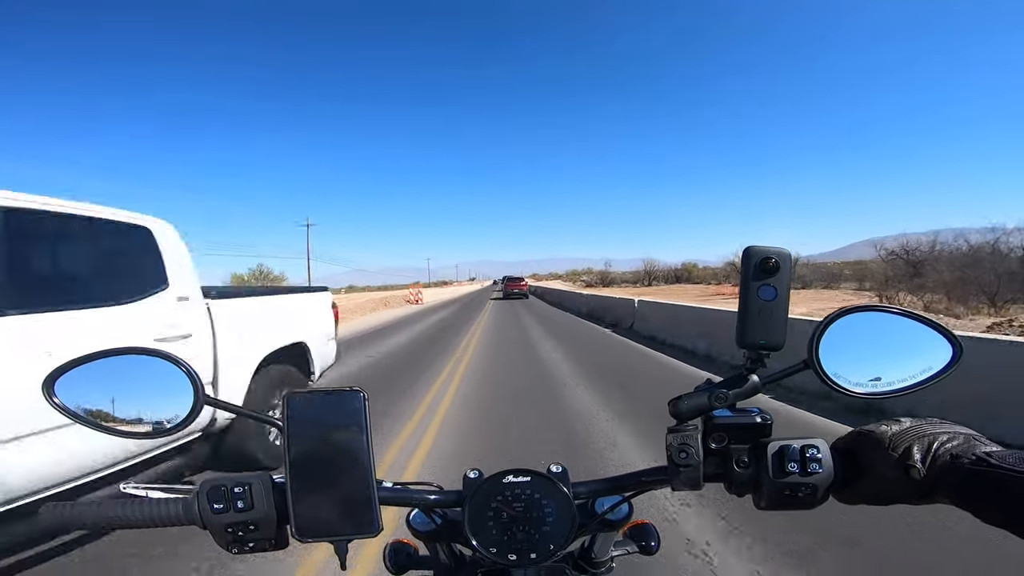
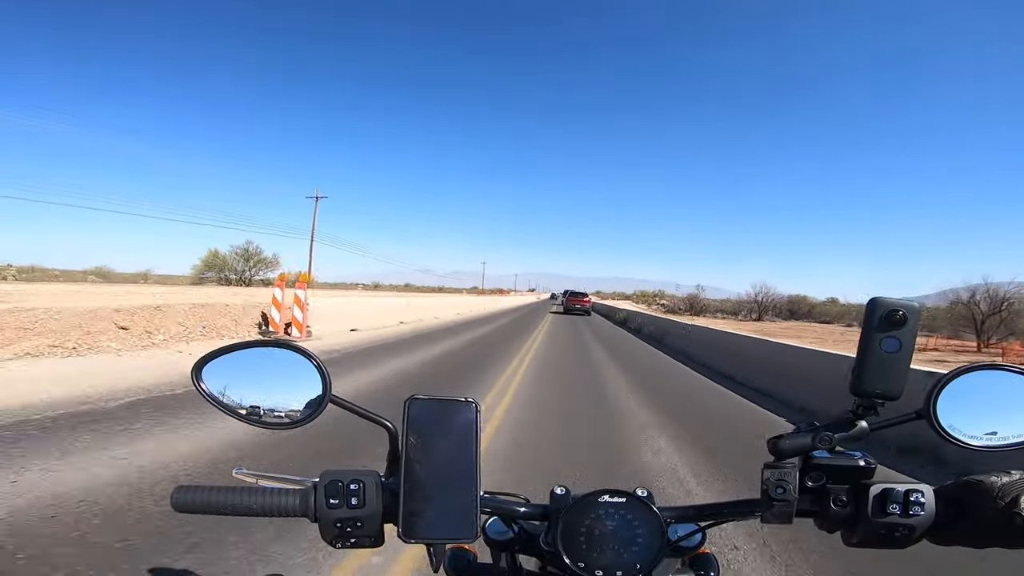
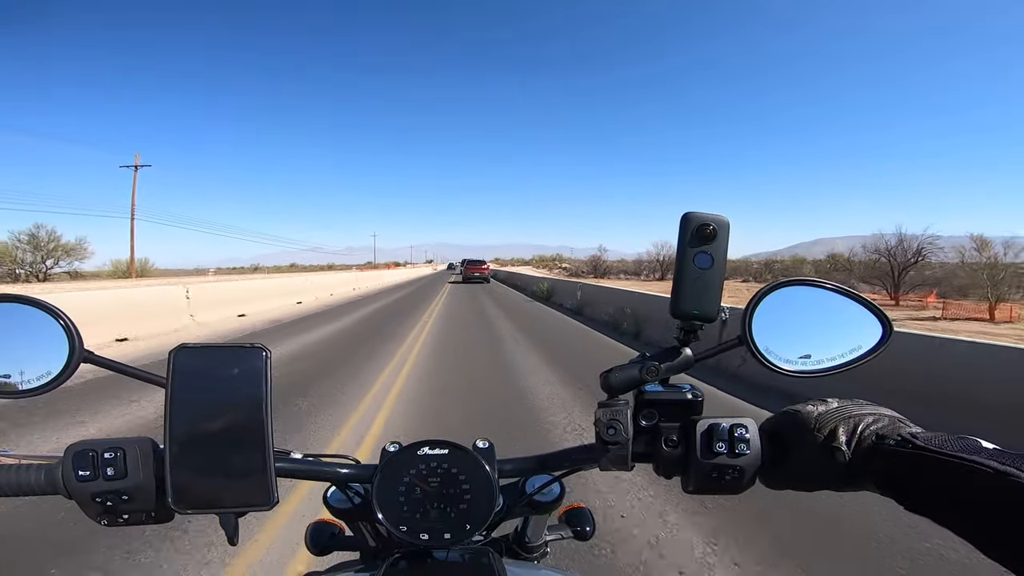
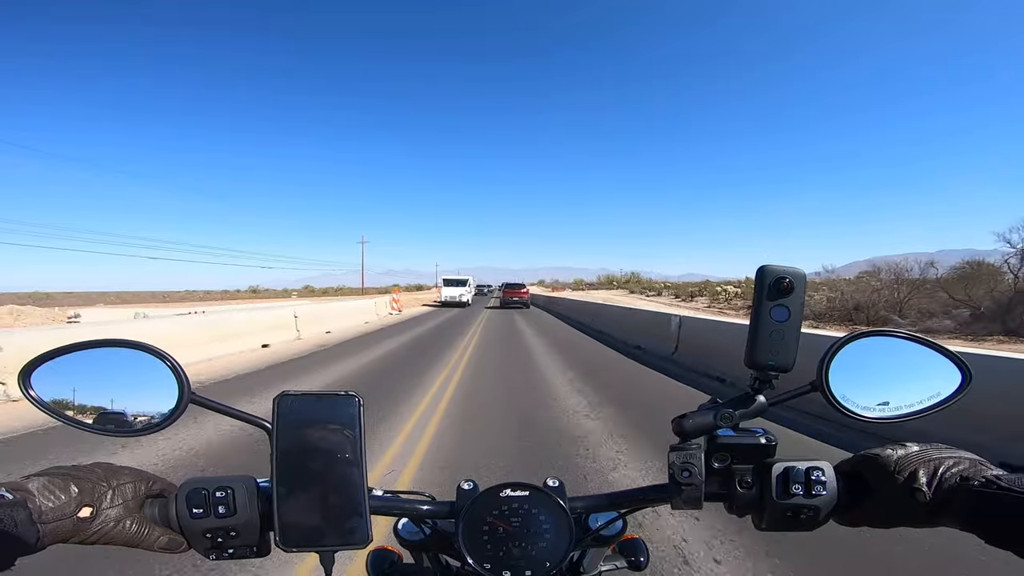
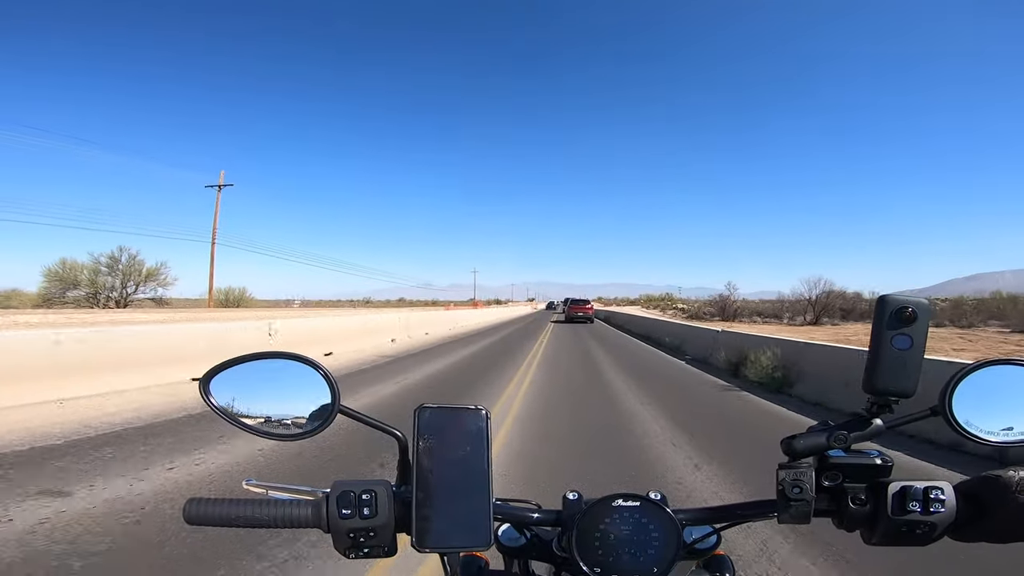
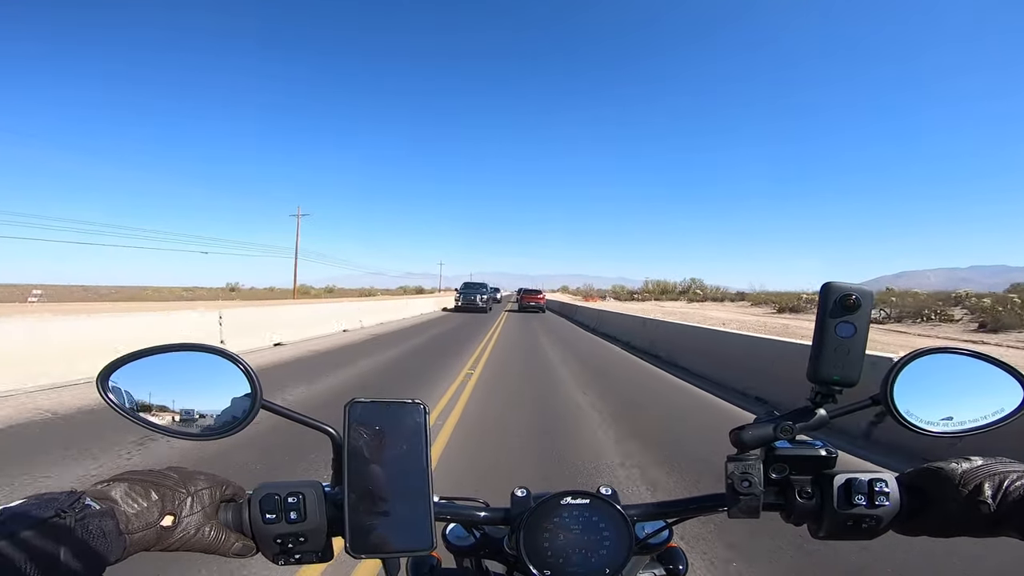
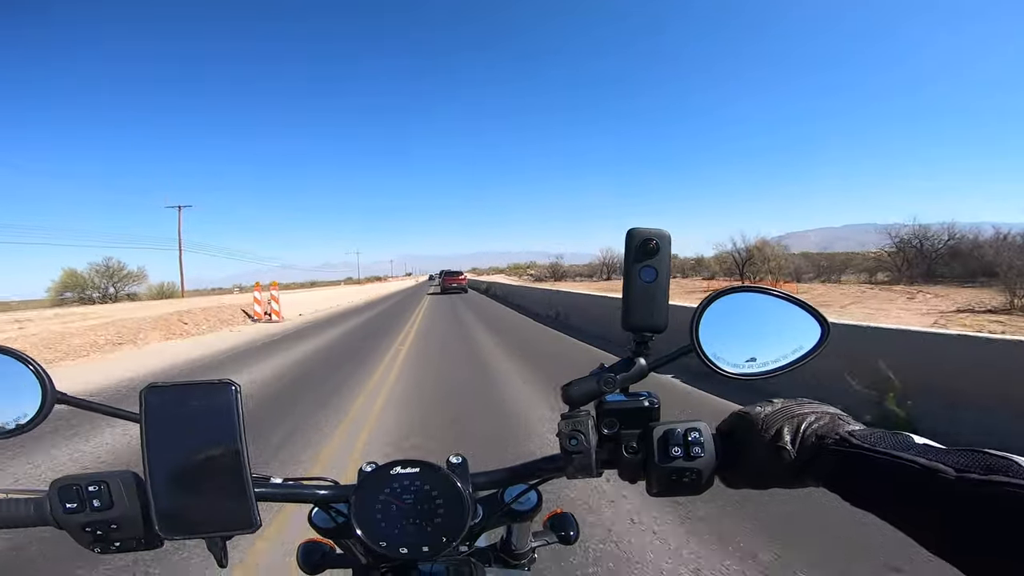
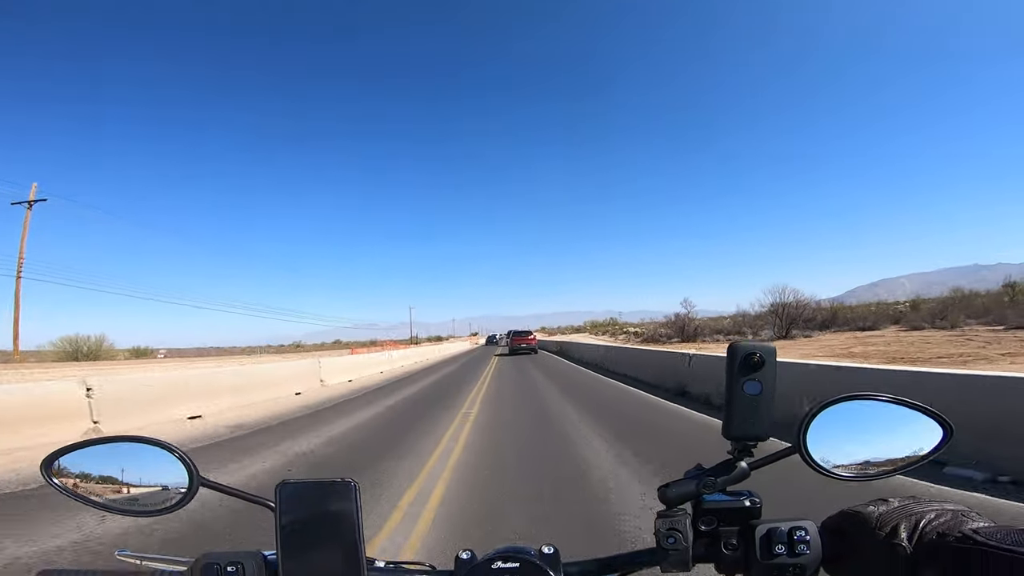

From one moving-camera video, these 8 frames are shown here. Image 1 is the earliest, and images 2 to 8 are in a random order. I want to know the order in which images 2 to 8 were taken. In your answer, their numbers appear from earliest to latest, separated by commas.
7, 2, 3, 5, 8, 4, 6
